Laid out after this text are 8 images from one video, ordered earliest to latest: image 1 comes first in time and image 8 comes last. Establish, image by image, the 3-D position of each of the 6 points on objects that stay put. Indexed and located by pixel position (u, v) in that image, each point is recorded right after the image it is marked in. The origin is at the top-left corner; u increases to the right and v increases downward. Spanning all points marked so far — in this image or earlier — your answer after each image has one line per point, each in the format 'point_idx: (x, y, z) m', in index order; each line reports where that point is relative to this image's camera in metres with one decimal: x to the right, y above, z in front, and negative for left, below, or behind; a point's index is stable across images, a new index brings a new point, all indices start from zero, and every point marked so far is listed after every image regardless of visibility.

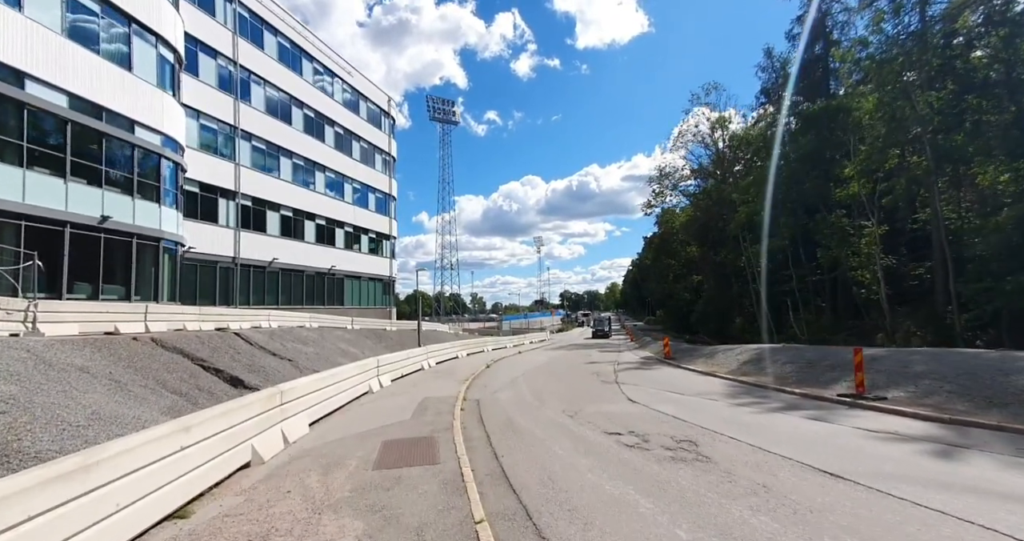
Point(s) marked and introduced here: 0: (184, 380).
0: (-9.0, -3.0, +12.9) m
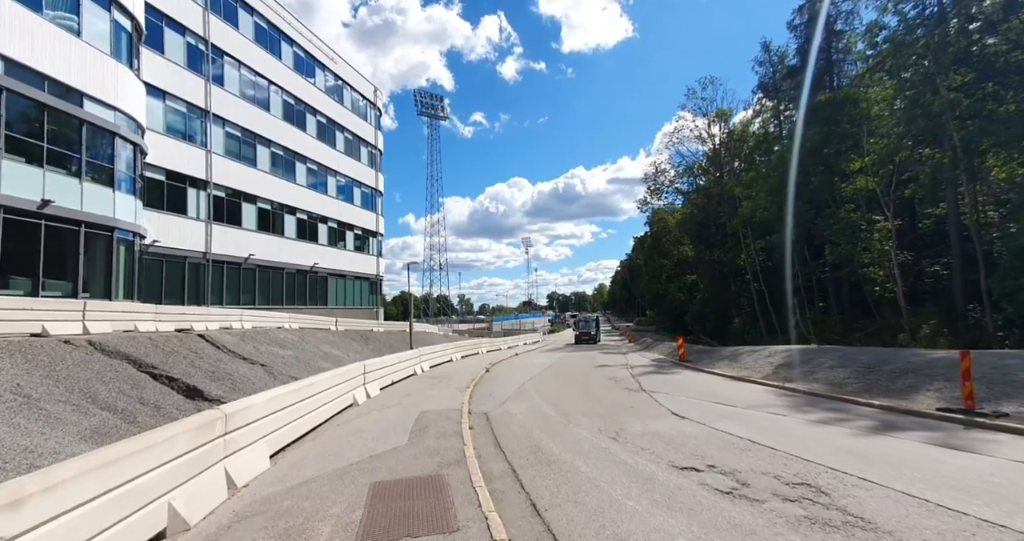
0: (-8.7, -2.7, +10.4) m
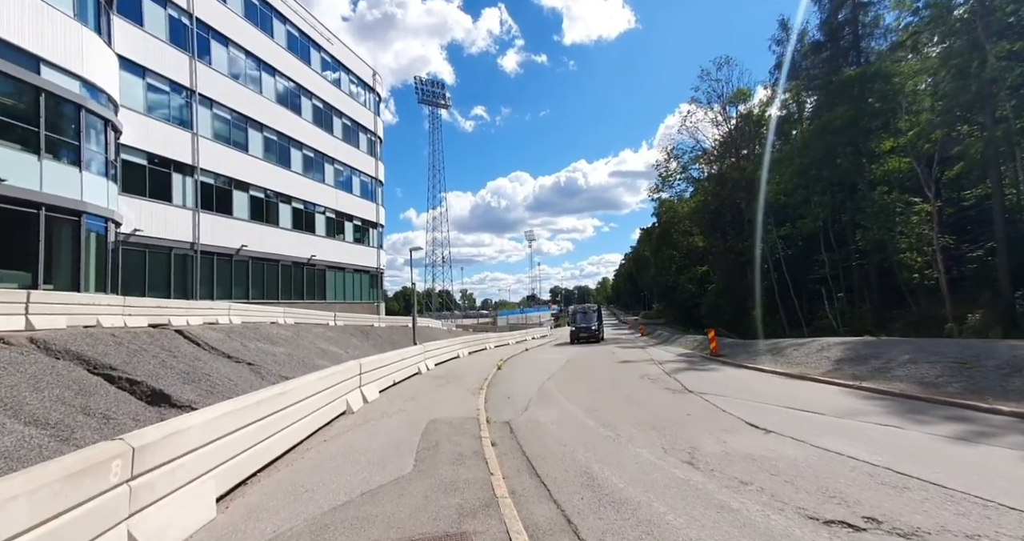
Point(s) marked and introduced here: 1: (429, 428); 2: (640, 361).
0: (-8.2, -2.4, +8.5) m
1: (-1.4, -2.7, +7.9) m
2: (+5.1, -3.6, +18.6) m
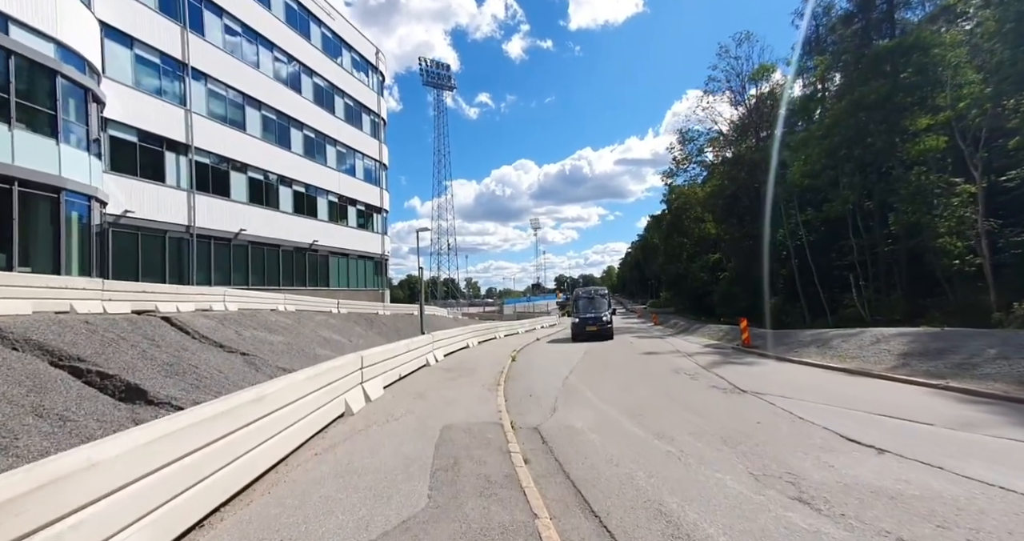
0: (-7.7, -2.0, +7.2) m
1: (-0.9, -2.3, +6.5) m
2: (+5.6, -3.0, +17.1) m
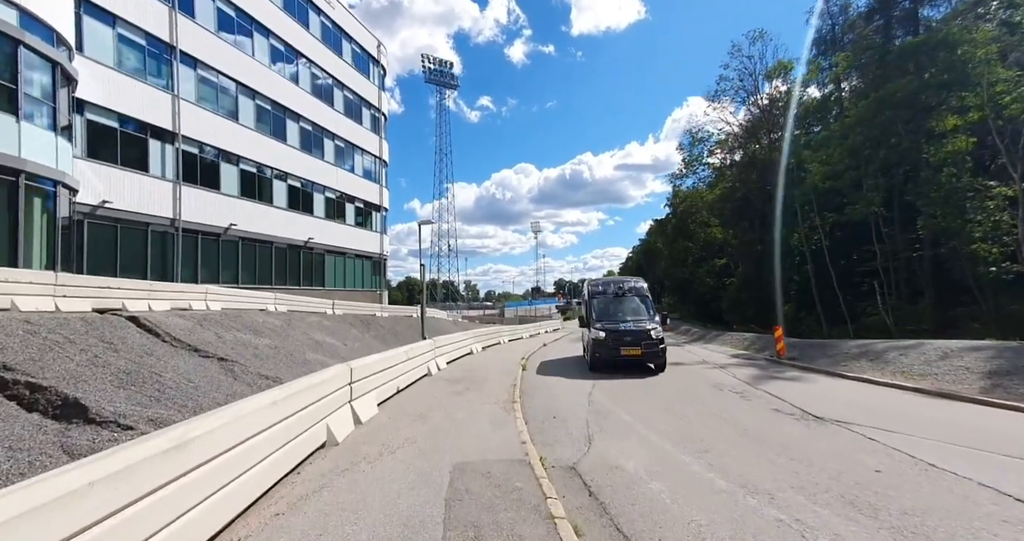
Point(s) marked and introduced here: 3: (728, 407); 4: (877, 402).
0: (-7.4, -1.8, +5.4) m
1: (-0.6, -2.2, +4.8) m
2: (+6.0, -3.1, +15.4) m
3: (+4.0, -2.5, +8.7) m
4: (+6.9, -2.5, +9.0) m
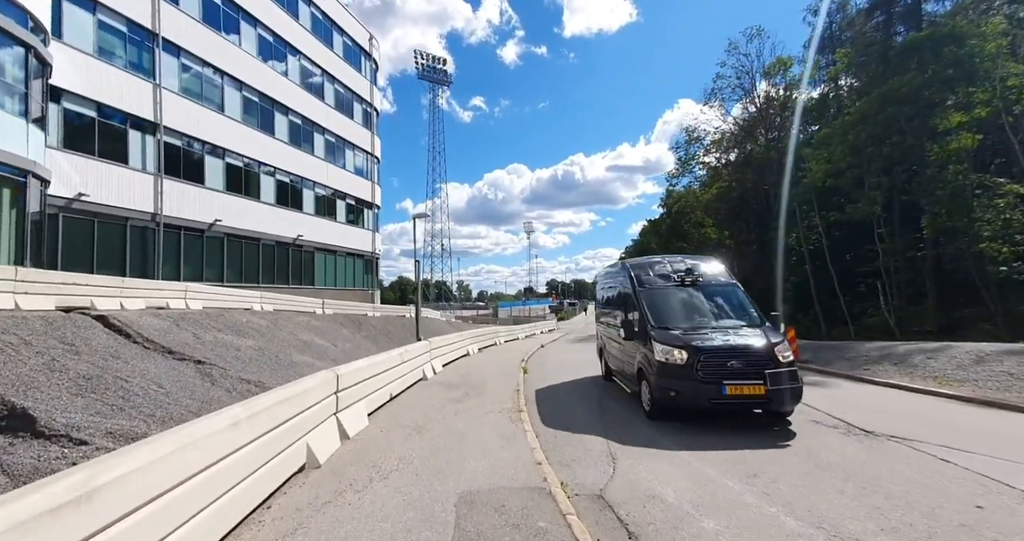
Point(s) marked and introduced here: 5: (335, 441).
0: (-7.2, -1.7, +4.4) m
1: (-0.4, -2.1, +3.9) m
2: (+6.0, -3.0, +14.6) m
3: (+4.1, -2.4, +7.9) m
4: (+7.0, -2.4, +8.2) m
5: (-2.4, -2.3, +6.5) m
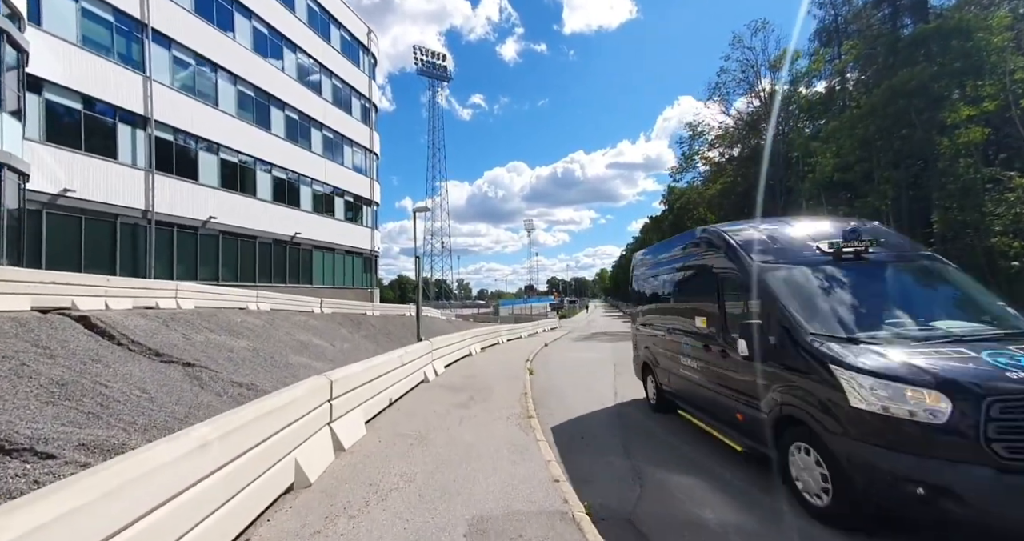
0: (-7.0, -1.7, +3.8) m
1: (-0.2, -2.1, +3.3) m
2: (+6.1, -2.9, +13.9) m
3: (+4.2, -2.3, +7.2) m
4: (+7.2, -2.3, +7.6) m
5: (-2.2, -2.2, +5.9) m
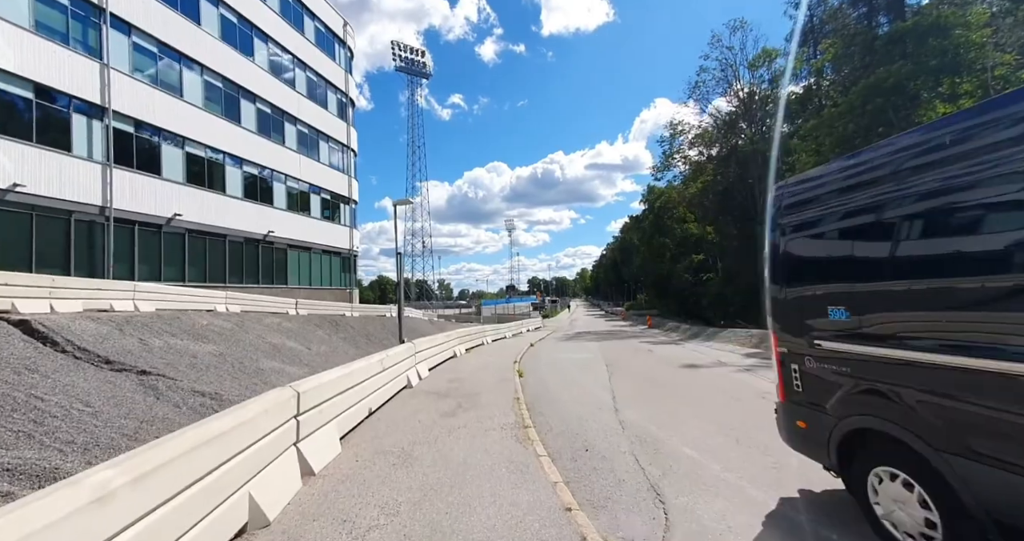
0: (-7.0, -1.6, +2.7) m
1: (-0.1, -2.0, +2.5) m
2: (+5.8, -2.7, +13.4) m
3: (+4.2, -2.2, +6.6) m
4: (+7.1, -2.1, +7.1) m
5: (-2.2, -2.2, +5.0) m
